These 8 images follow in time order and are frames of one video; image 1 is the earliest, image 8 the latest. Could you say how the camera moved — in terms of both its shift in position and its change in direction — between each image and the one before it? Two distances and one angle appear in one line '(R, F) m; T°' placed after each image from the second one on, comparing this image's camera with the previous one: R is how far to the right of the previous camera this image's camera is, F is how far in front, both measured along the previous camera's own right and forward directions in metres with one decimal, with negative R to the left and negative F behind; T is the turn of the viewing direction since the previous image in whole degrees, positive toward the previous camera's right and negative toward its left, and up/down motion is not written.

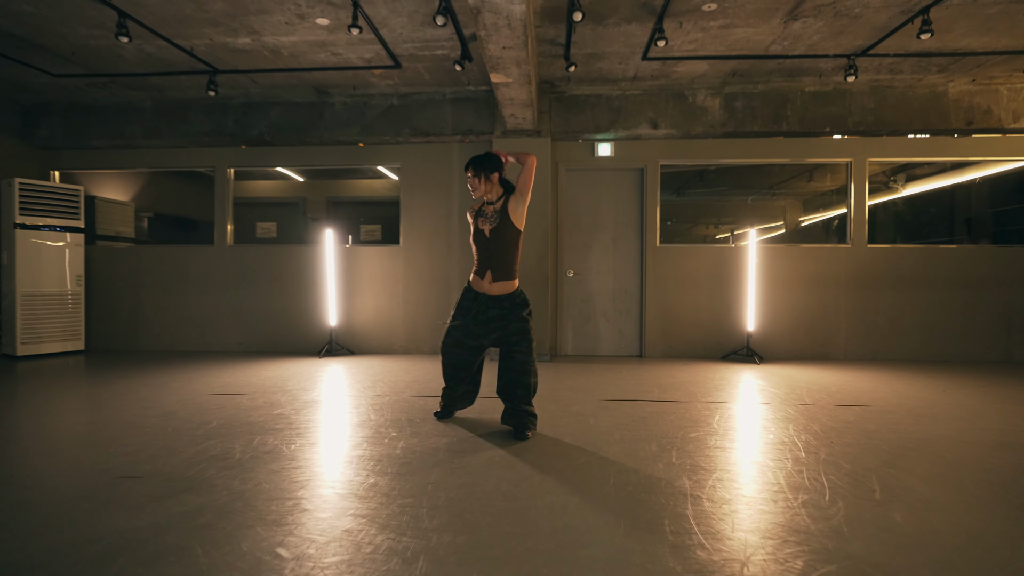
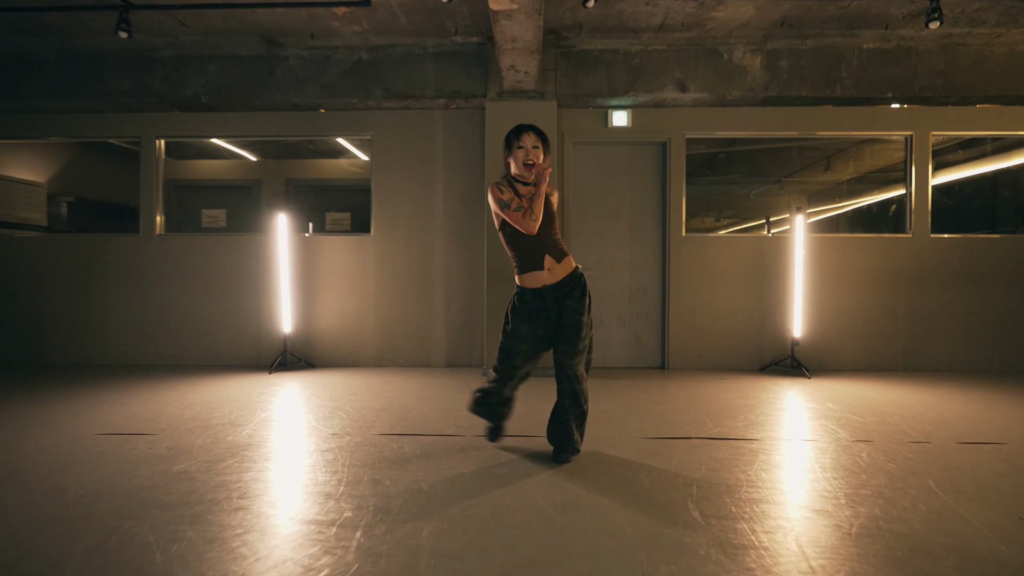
(-0.2, +1.1) m; +2°
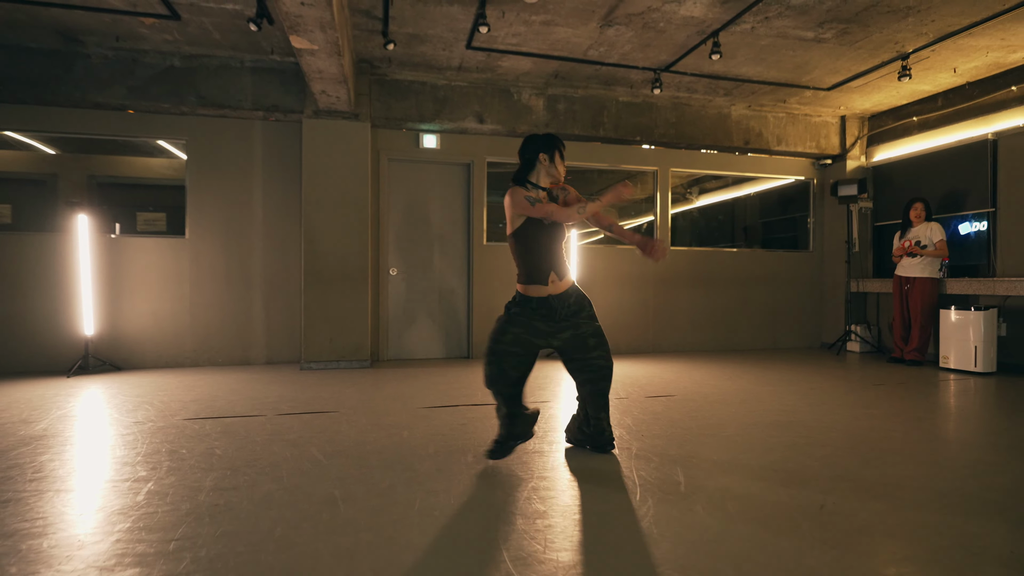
(+0.4, -0.8) m; +15°
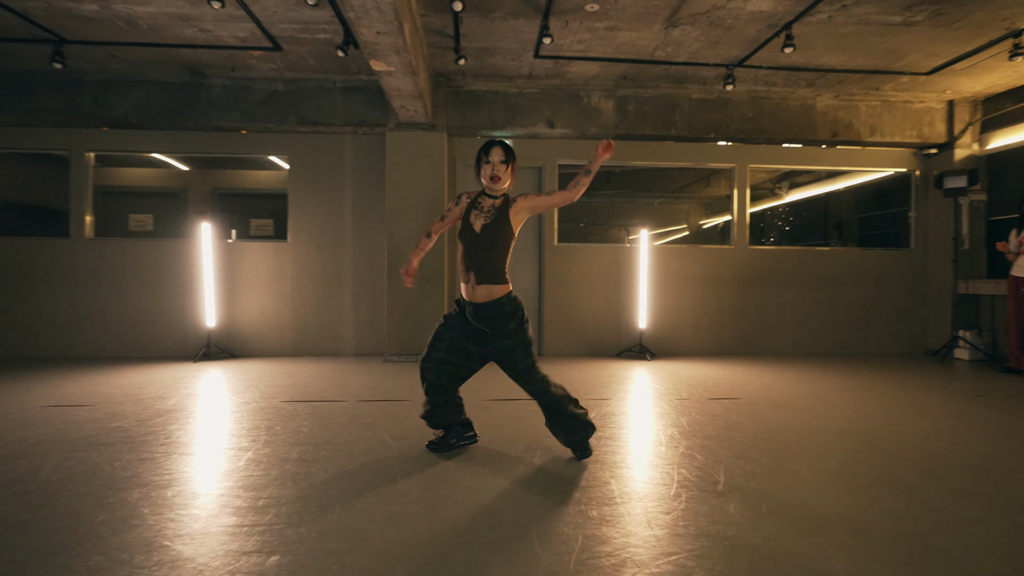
(+0.2, -0.2) m; -9°
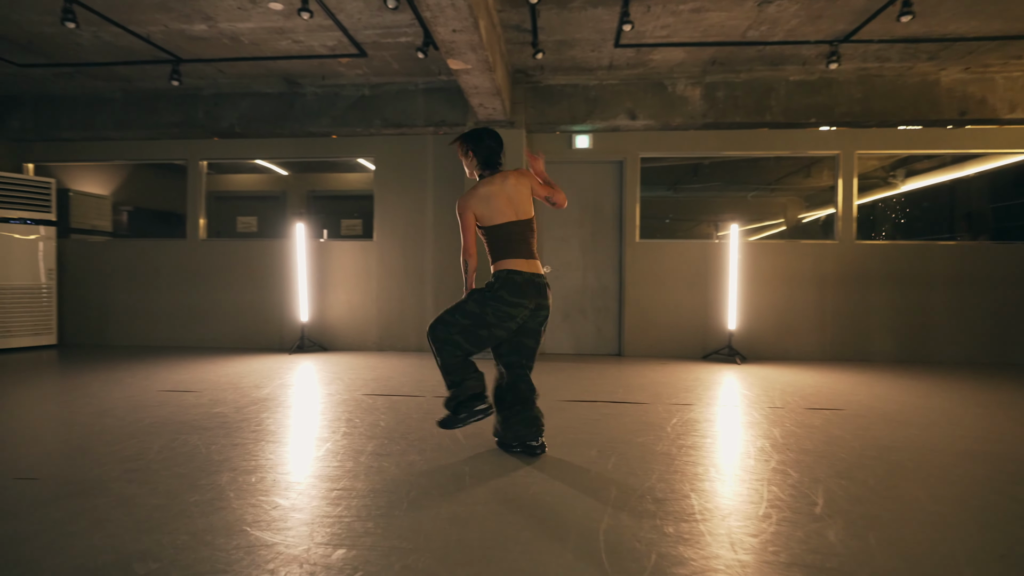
(+0.1, +0.1) m; -9°
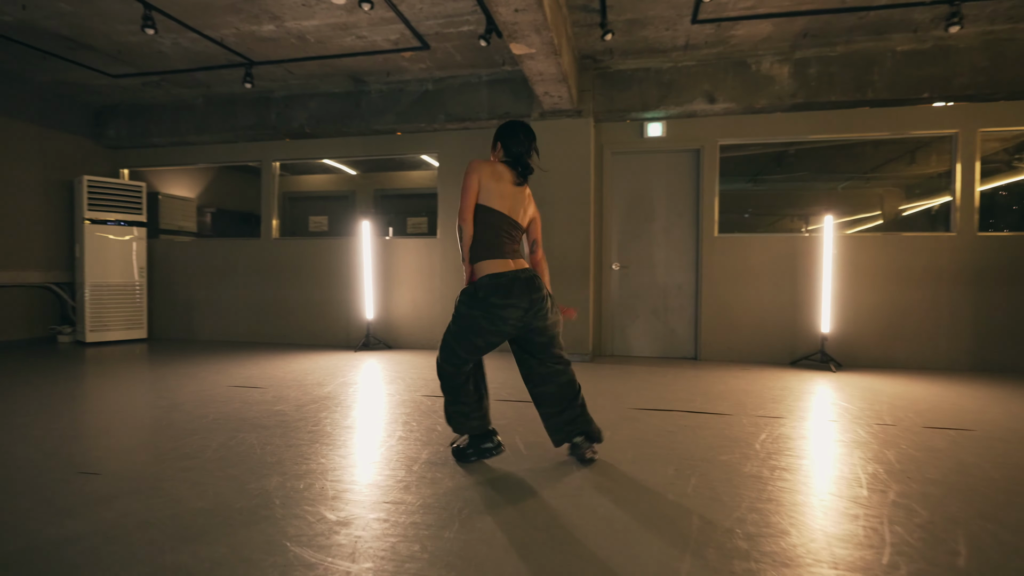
(0.0, +0.3) m; -7°
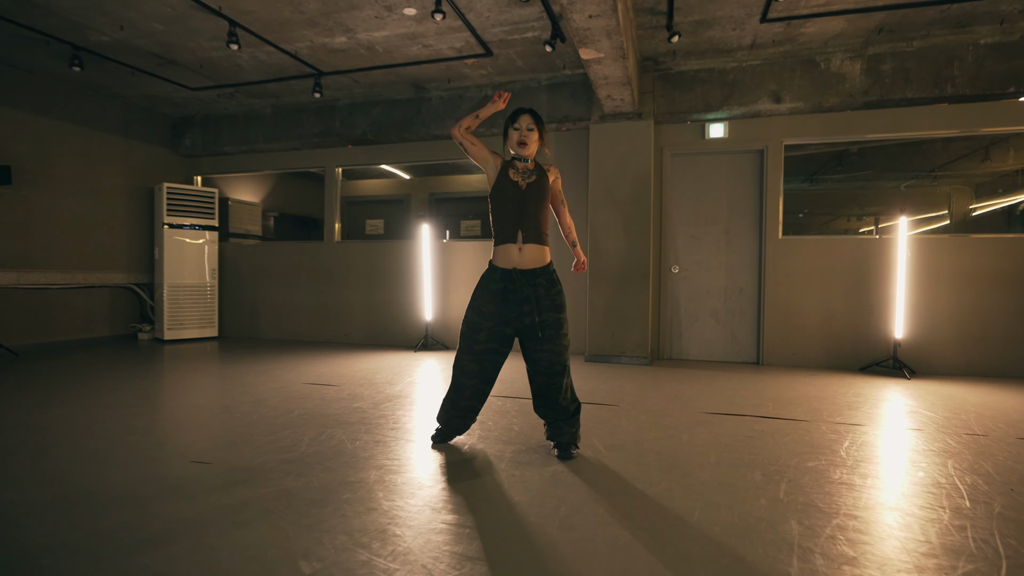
(-0.2, -0.1) m; -4°
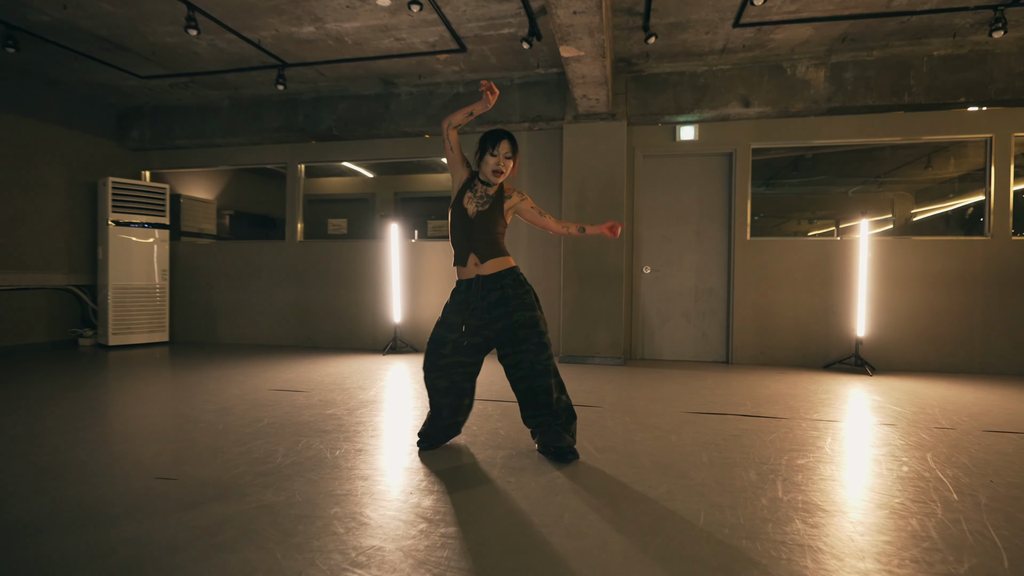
(-0.2, +0.1) m; +5°
